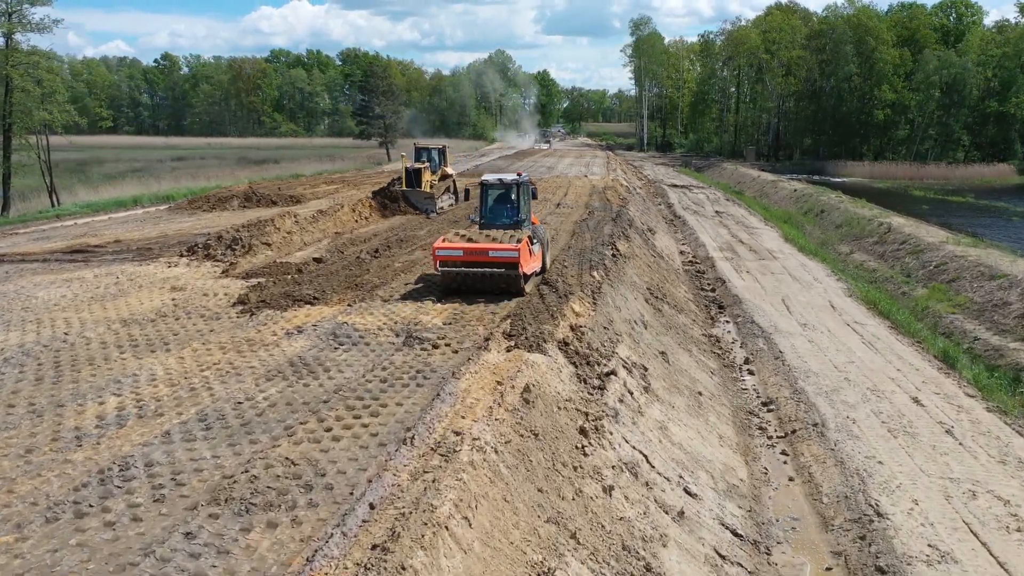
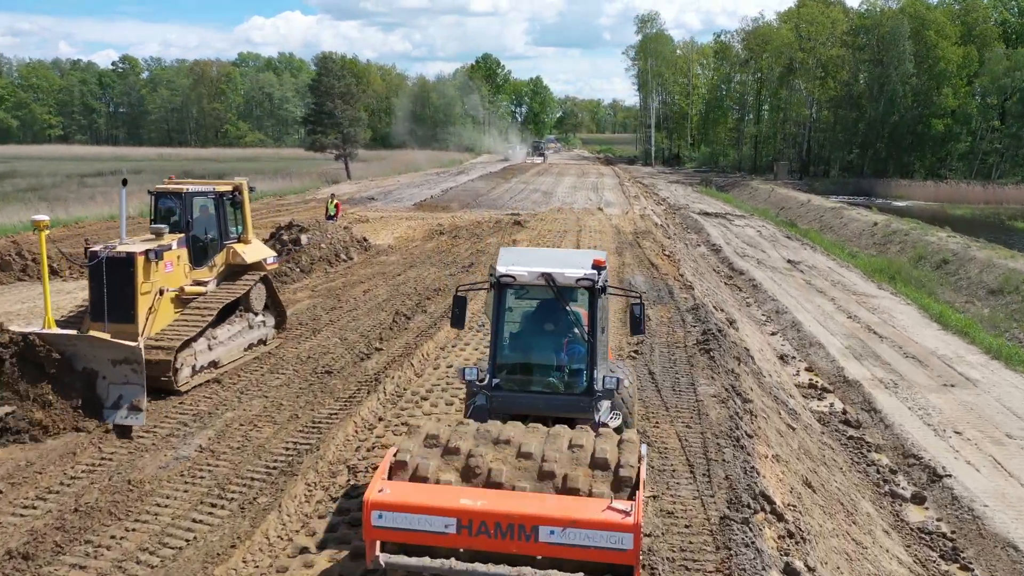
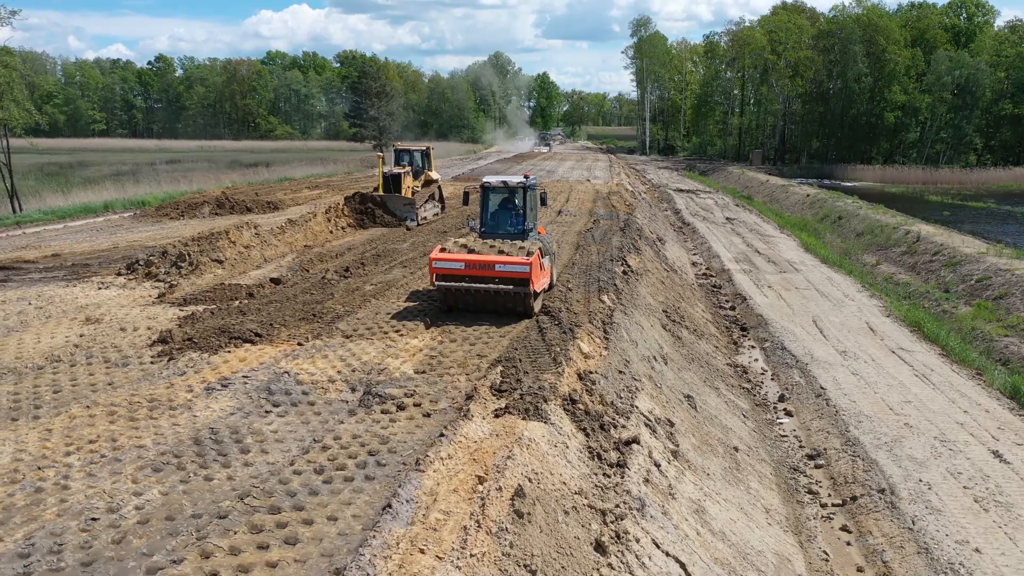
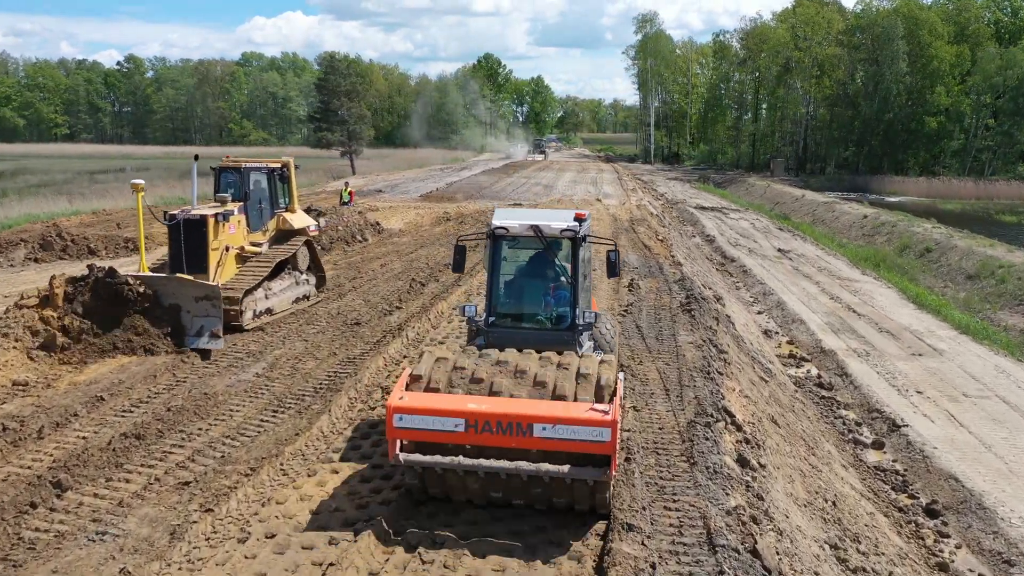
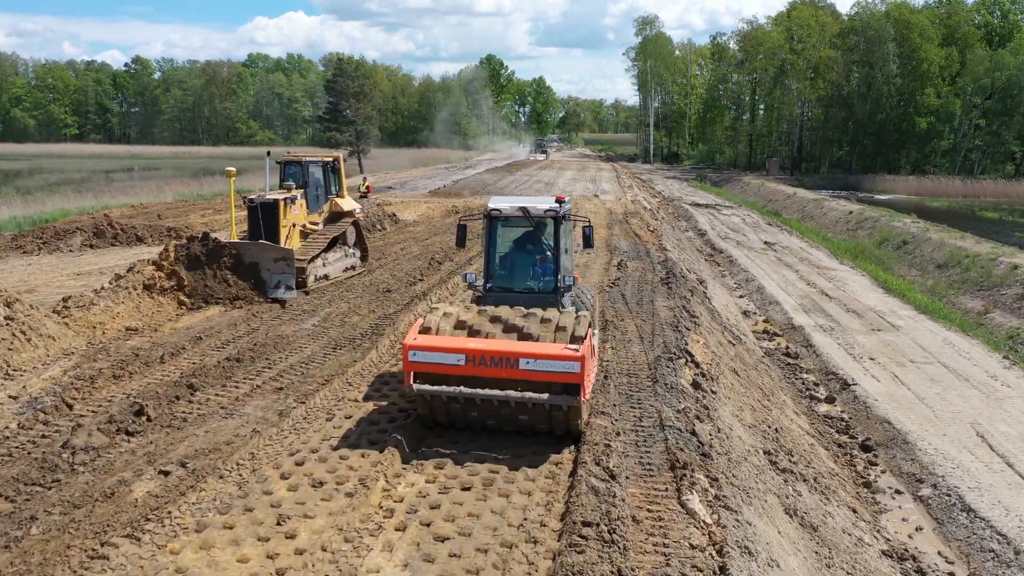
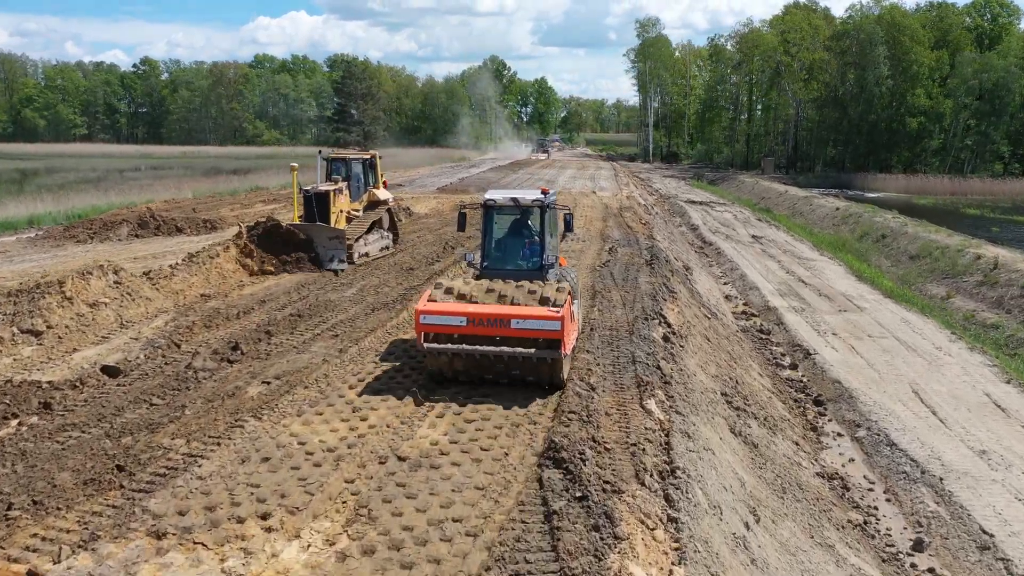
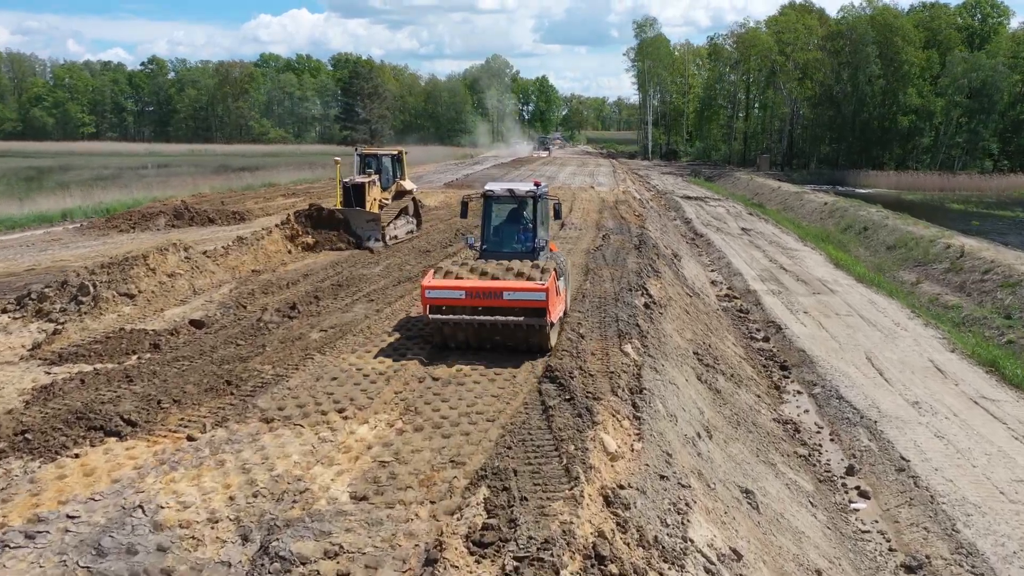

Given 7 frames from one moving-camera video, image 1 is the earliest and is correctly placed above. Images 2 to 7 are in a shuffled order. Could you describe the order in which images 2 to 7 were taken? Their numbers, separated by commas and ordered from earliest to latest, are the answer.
3, 7, 6, 5, 4, 2
